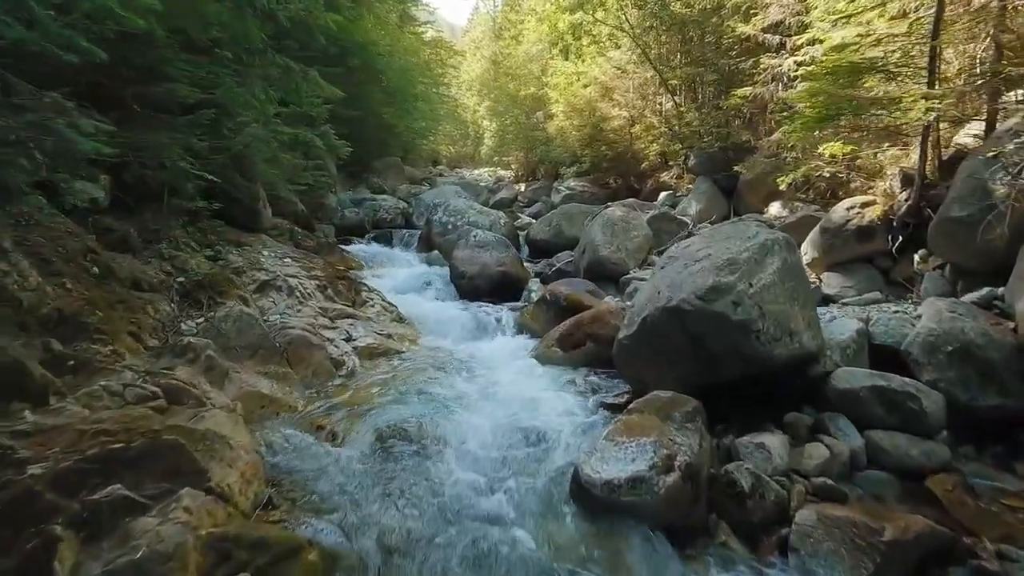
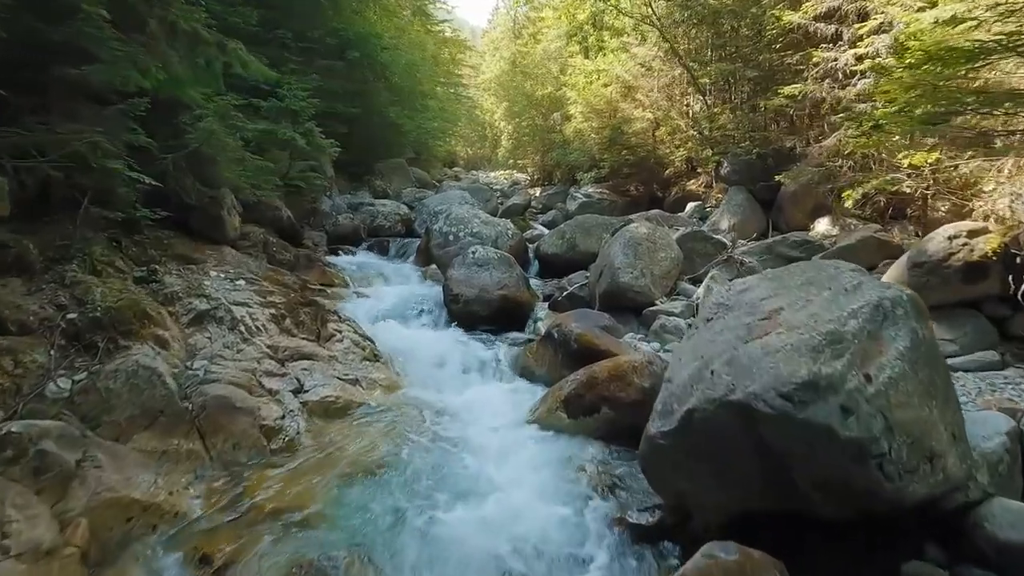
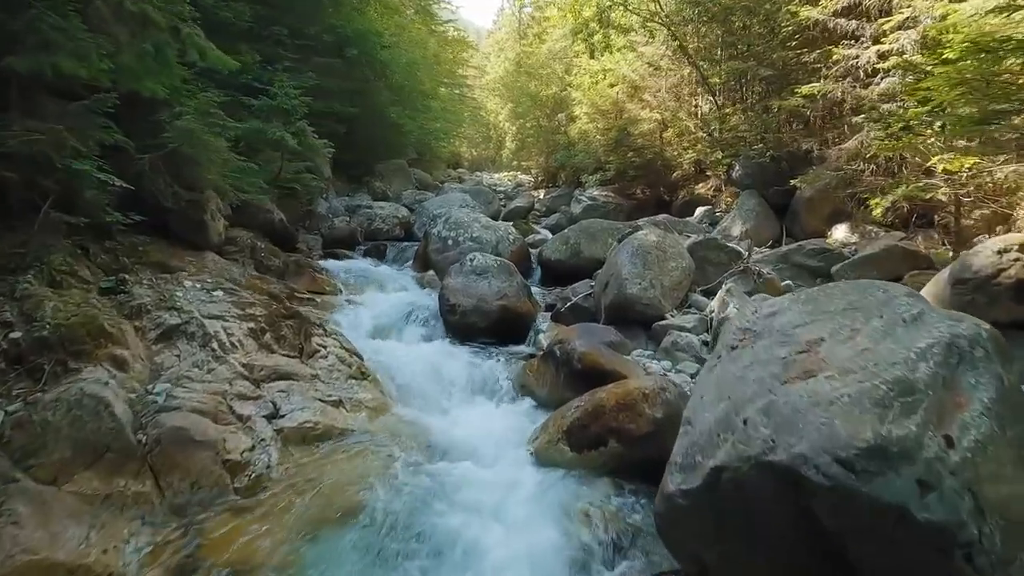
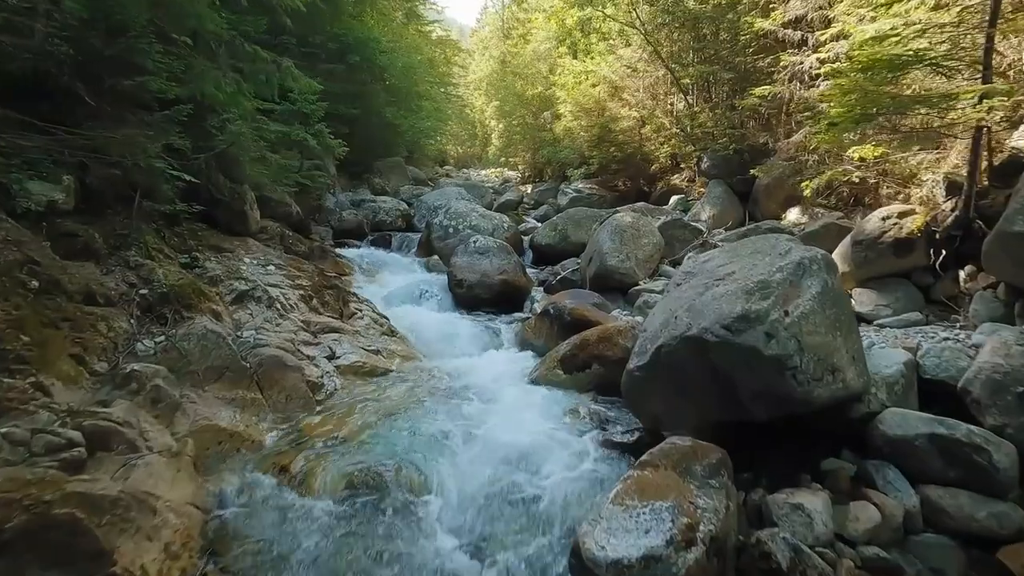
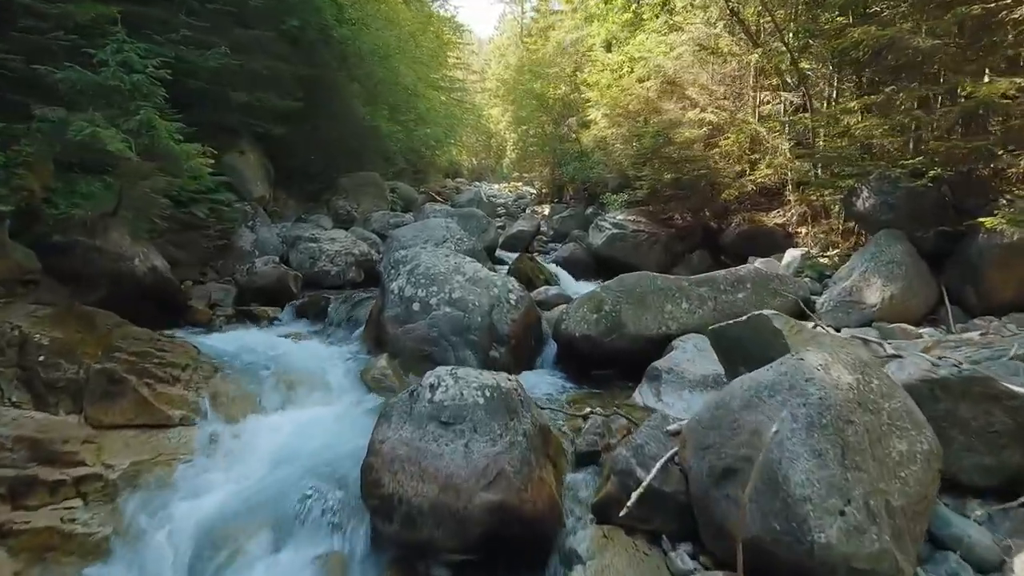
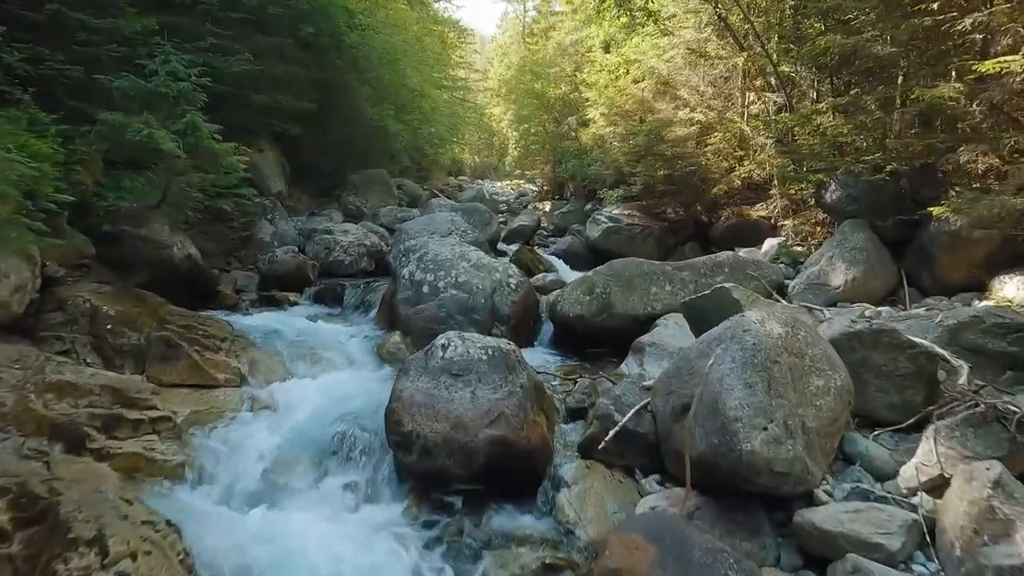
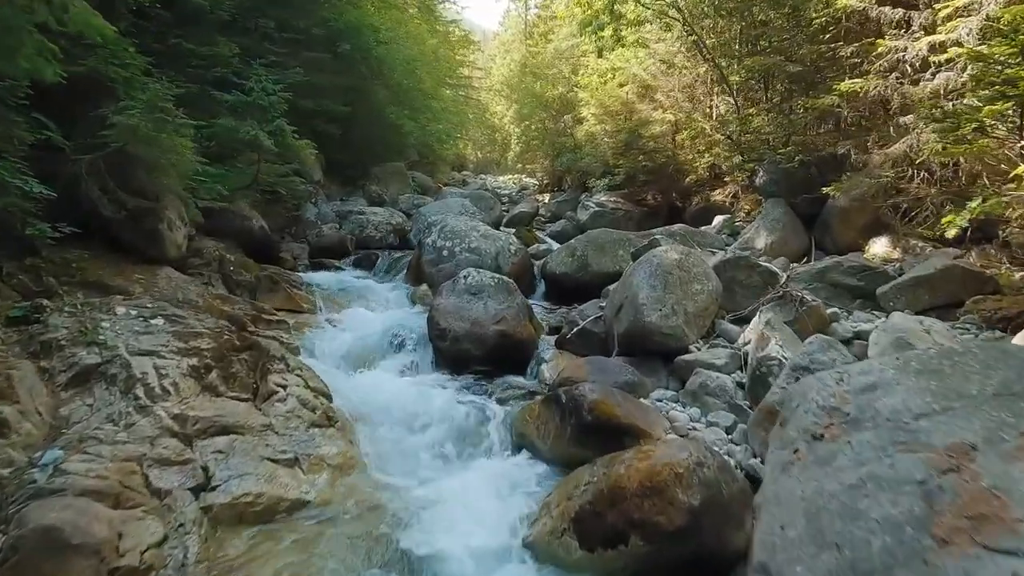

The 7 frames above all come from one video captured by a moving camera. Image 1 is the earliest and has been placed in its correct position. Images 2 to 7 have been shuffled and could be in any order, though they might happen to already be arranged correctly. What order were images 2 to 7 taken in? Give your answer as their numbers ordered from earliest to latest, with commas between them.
4, 2, 3, 7, 6, 5
